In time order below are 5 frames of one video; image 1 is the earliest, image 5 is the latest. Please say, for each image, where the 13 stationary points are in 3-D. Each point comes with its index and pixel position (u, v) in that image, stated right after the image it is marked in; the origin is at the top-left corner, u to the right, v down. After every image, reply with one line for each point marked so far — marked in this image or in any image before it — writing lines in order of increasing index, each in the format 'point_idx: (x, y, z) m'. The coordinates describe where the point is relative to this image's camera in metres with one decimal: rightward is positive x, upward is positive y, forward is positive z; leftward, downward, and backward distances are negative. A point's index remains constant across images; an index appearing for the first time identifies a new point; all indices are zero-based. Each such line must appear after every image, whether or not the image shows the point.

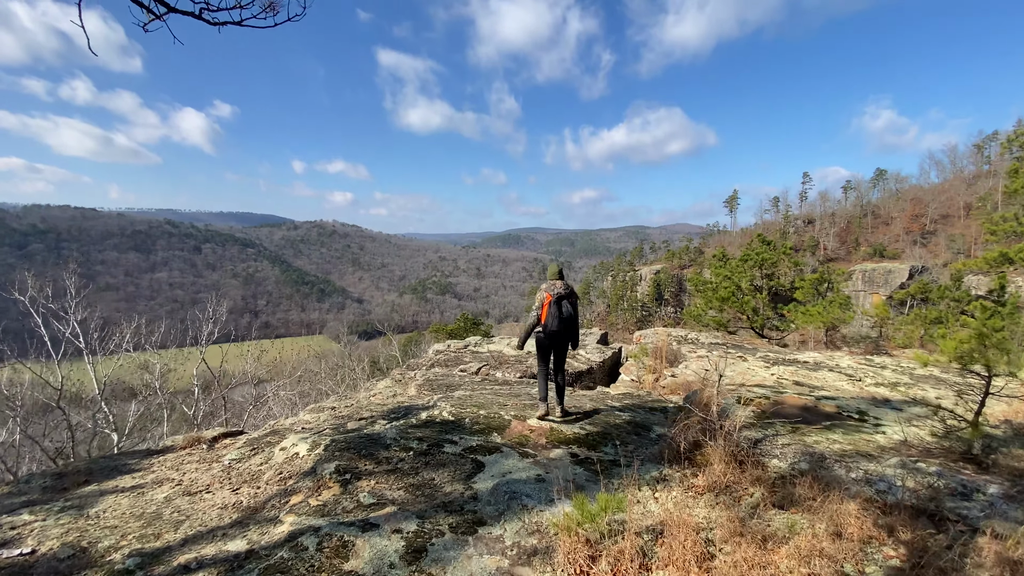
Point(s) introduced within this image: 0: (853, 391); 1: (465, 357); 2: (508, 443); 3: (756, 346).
0: (+4.2, -1.3, +5.8) m
1: (-0.8, -1.3, +8.4) m
2: (-0.1, -1.4, +4.0) m
3: (+5.0, -1.2, +9.5) m
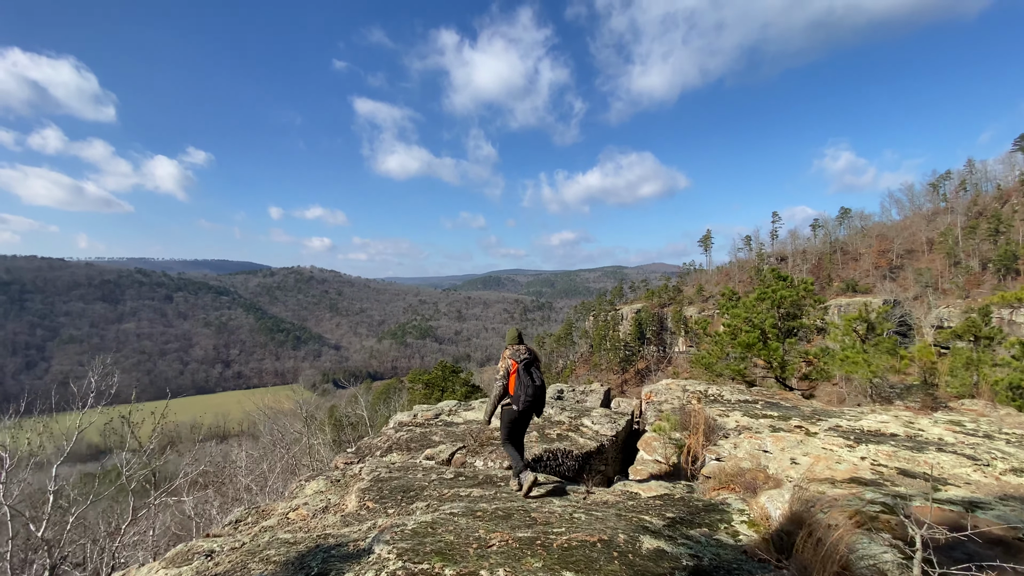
0: (+4.1, -1.7, +4.0) m
1: (-1.1, -2.0, +6.4) m
2: (-0.1, -1.7, +2.1) m
3: (+4.7, -1.9, +7.8) m
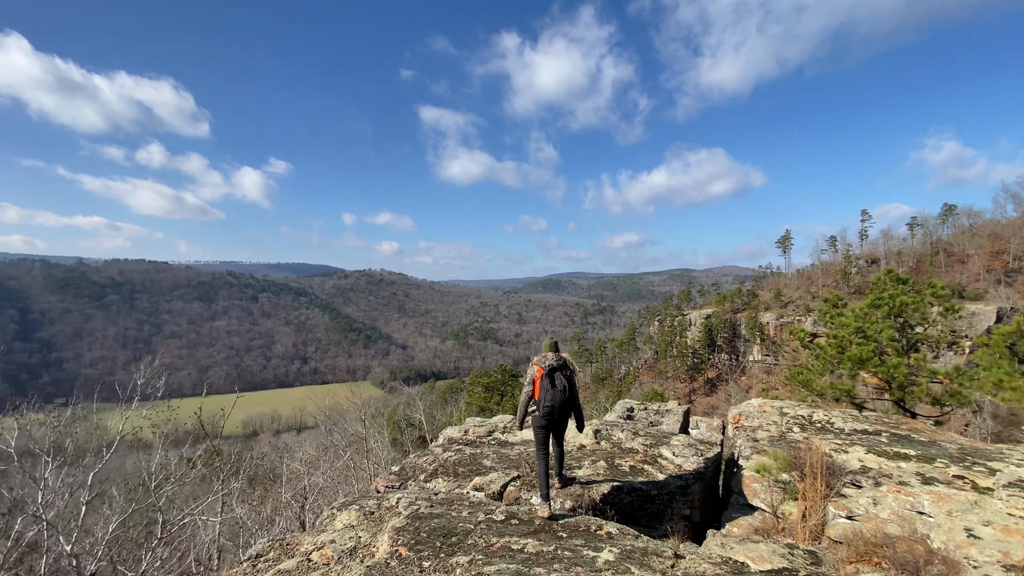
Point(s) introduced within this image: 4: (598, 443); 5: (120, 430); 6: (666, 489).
0: (+4.5, -1.7, +2.5) m
1: (-0.3, -2.0, +5.6) m
2: (+0.1, -1.7, +1.2) m
3: (+5.6, -2.0, +6.2) m
4: (+1.1, -2.0, +6.1) m
5: (-5.9, -2.1, +7.0) m
6: (+1.6, -2.1, +4.8) m
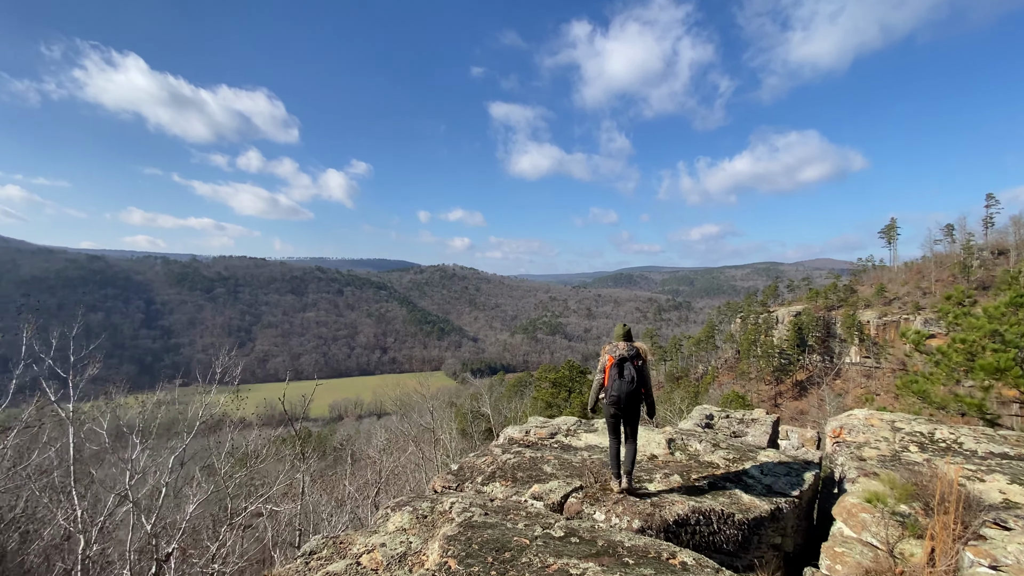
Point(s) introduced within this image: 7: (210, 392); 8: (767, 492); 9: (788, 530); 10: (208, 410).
0: (+4.7, -1.7, +1.5) m
1: (+0.4, -2.0, +5.3) m
2: (+0.1, -1.7, +0.8) m
3: (+6.3, -2.0, +5.0) m
4: (+1.9, -2.0, +5.5) m
5: (-5.0, -2.0, +7.5) m
6: (+2.2, -2.0, +4.2) m
7: (-5.1, -1.7, +7.8) m
8: (+2.5, -2.0, +4.6) m
9: (+2.6, -2.3, +4.4) m
10: (-5.0, -1.9, +7.6) m
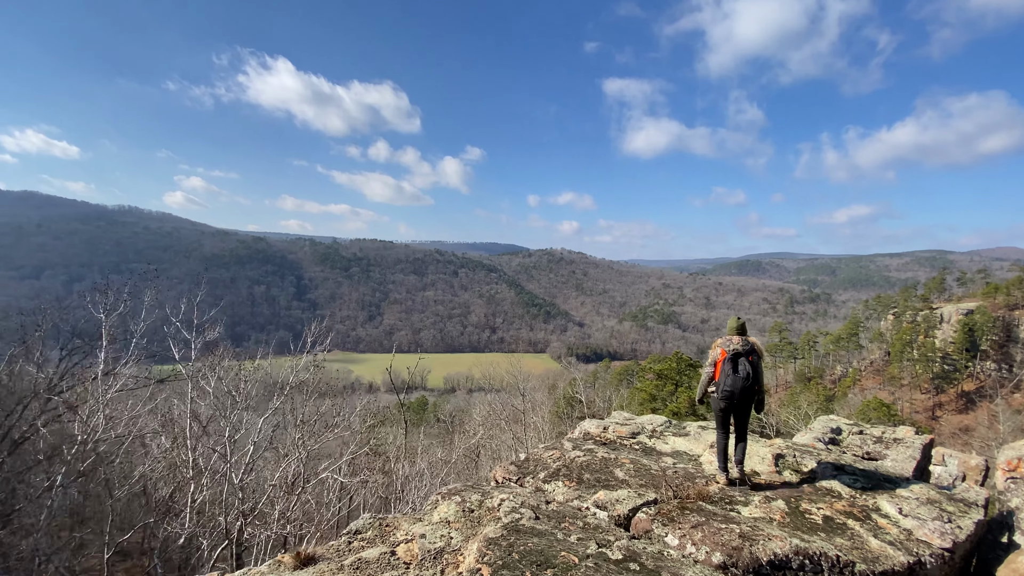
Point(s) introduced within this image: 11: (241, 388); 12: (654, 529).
0: (+4.4, -1.8, 0.0) m
1: (+1.1, -1.8, +4.6) m
2: (-0.2, -1.6, +0.4) m
3: (+6.8, -1.9, +3.0) m
4: (+2.6, -1.8, +4.5) m
5: (-3.6, -1.6, +8.0) m
6: (+2.6, -1.9, +3.2) m
7: (-3.6, -1.3, +8.3) m
8: (+2.9, -1.9, +3.5) m
9: (+3.0, -2.2, +3.3) m
10: (-3.6, -1.5, +8.2) m
11: (-4.0, -1.5, +7.0) m
12: (+1.1, -1.8, +3.5) m
